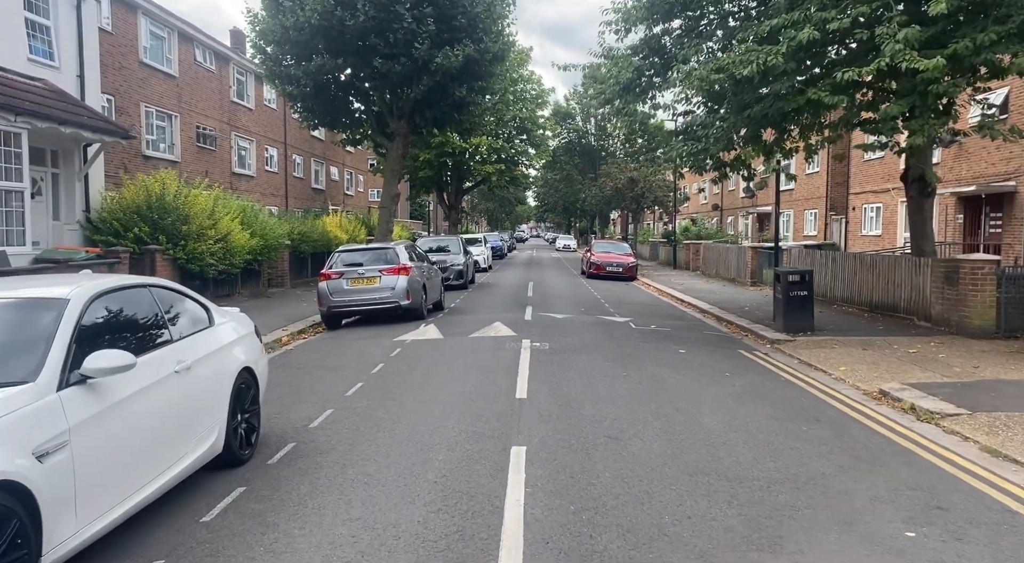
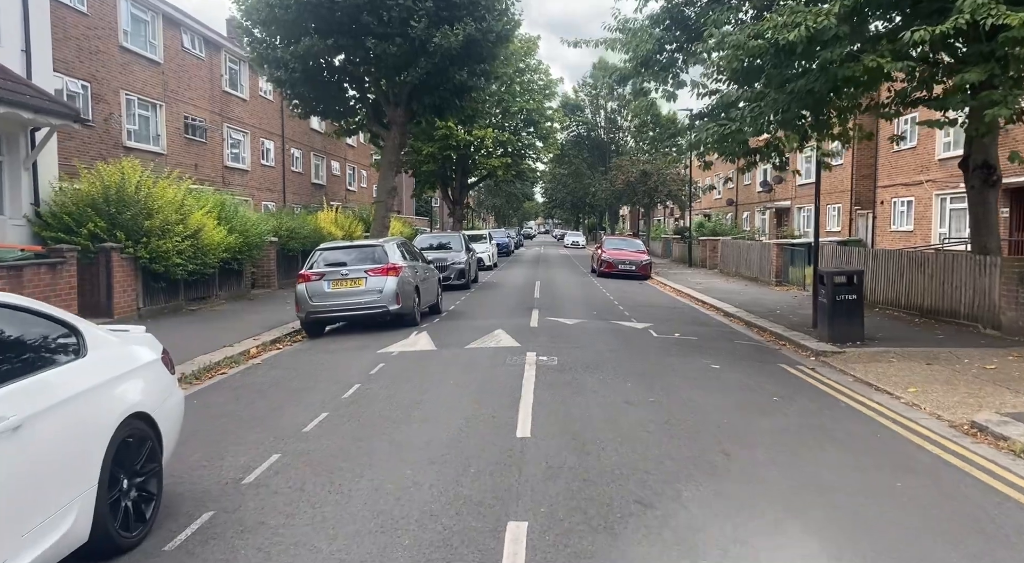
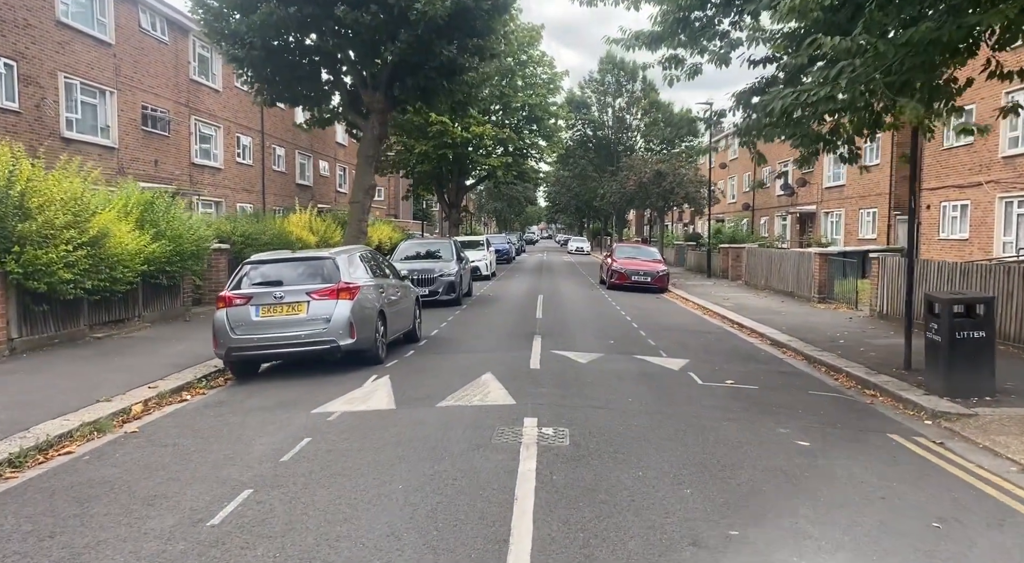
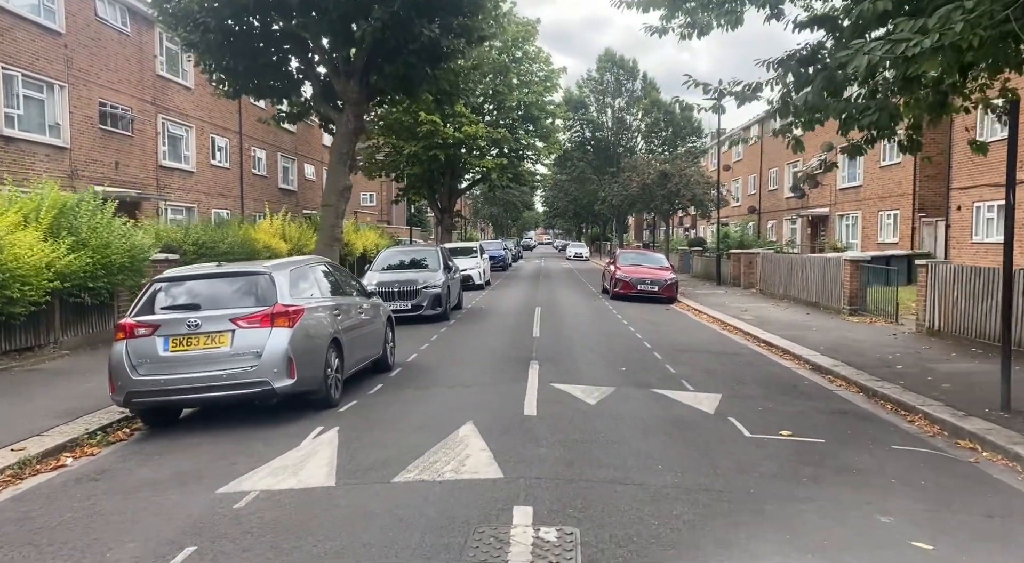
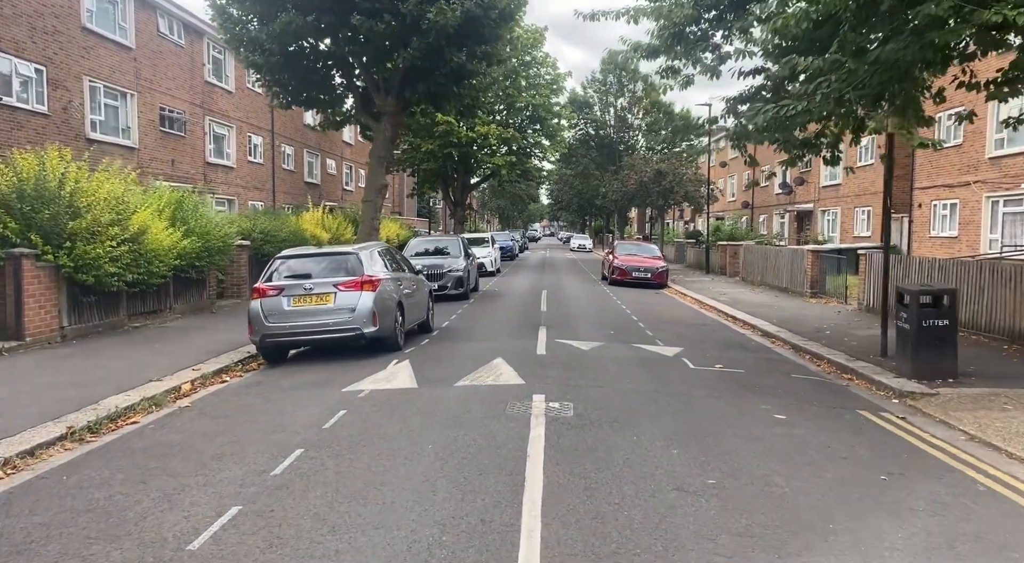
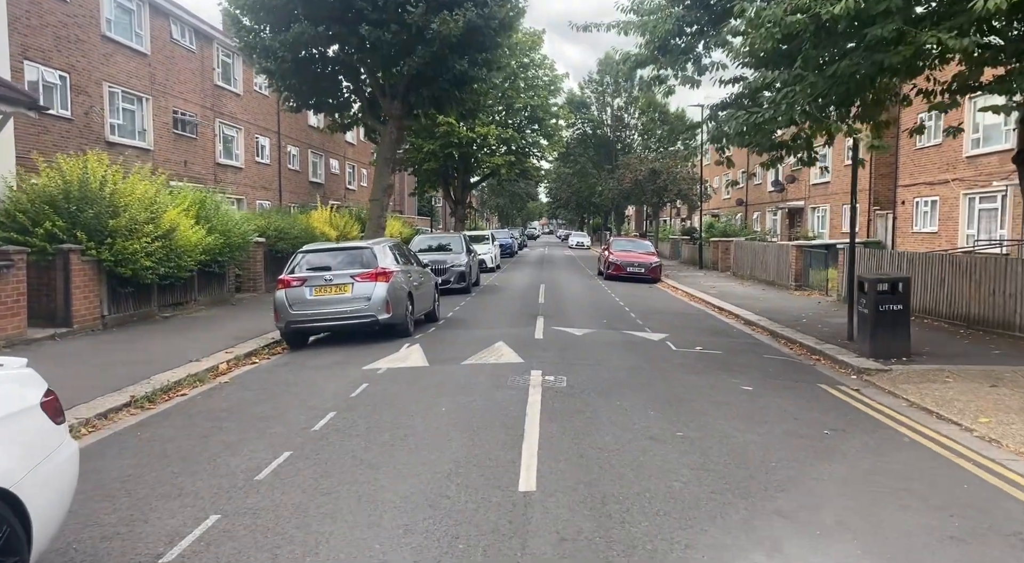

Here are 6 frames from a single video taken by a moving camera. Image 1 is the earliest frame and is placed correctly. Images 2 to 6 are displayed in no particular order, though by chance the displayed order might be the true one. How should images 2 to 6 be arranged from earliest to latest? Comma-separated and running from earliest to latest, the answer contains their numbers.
2, 6, 5, 3, 4
